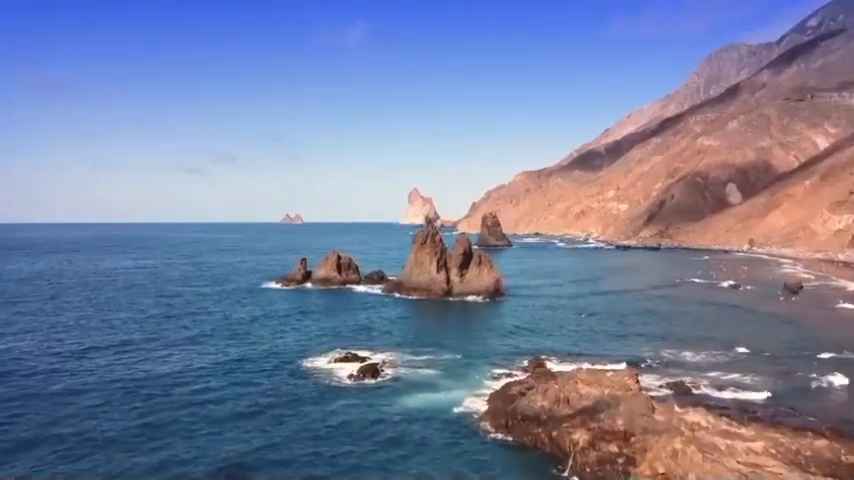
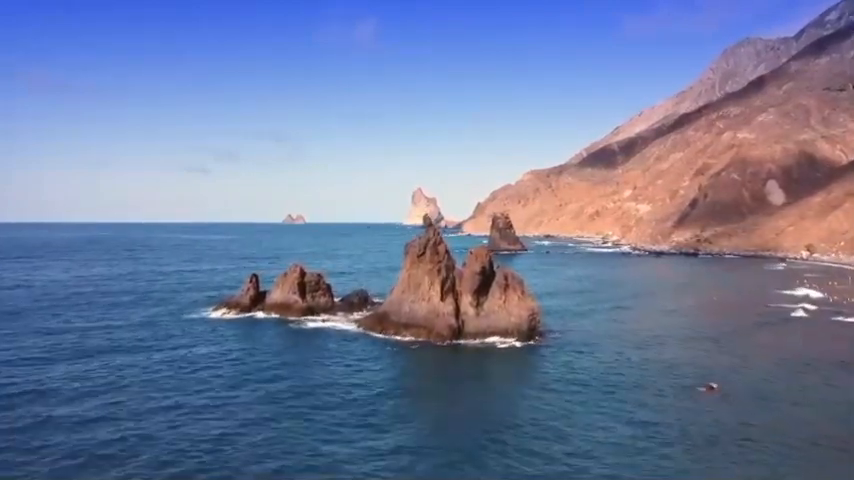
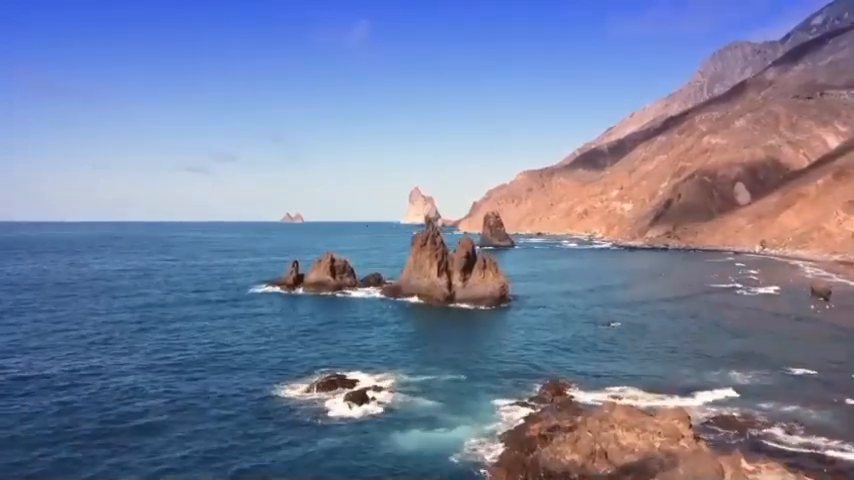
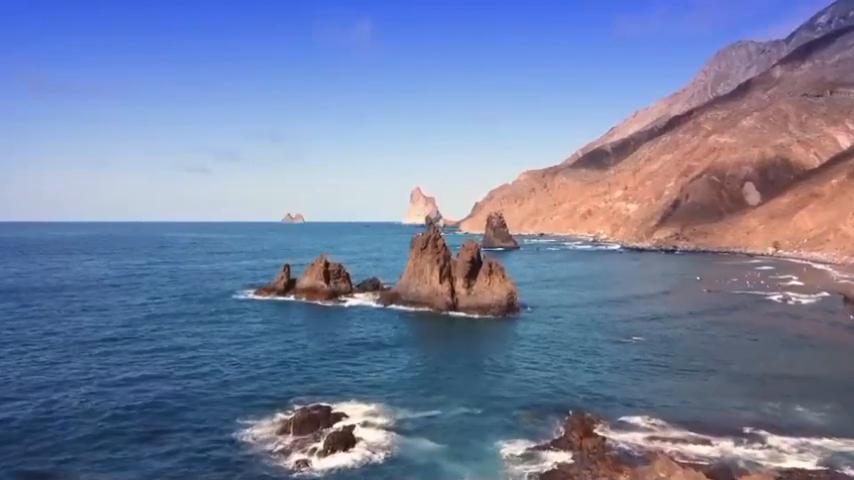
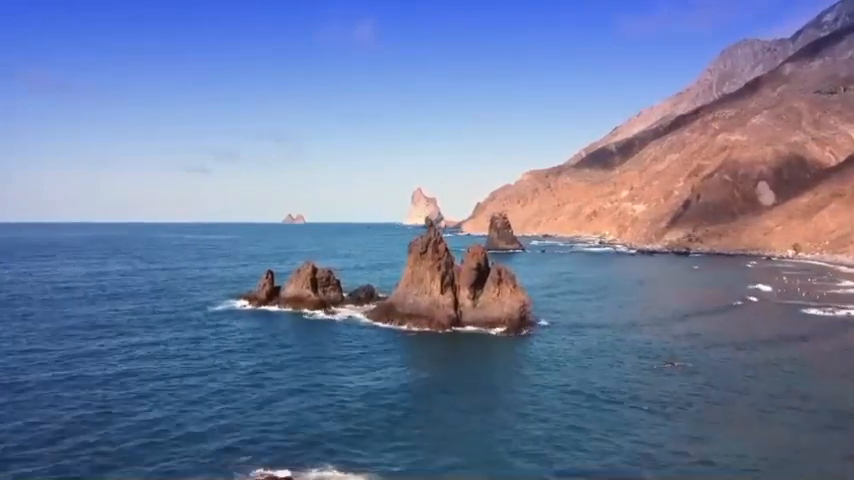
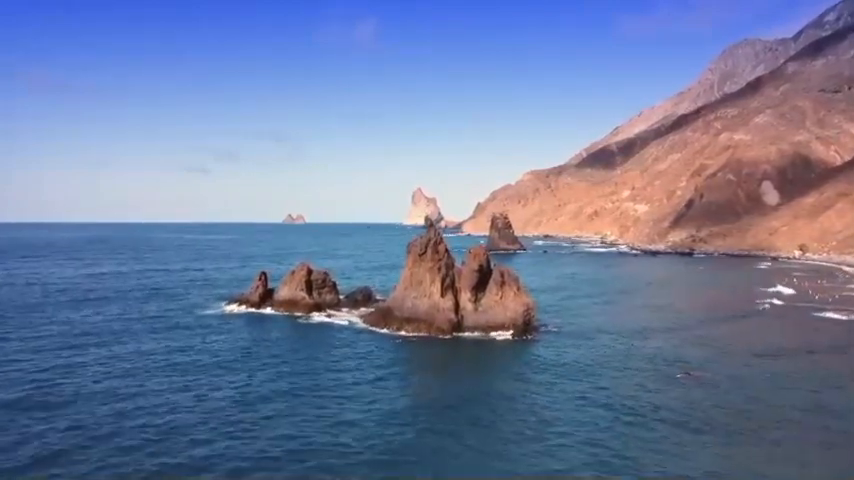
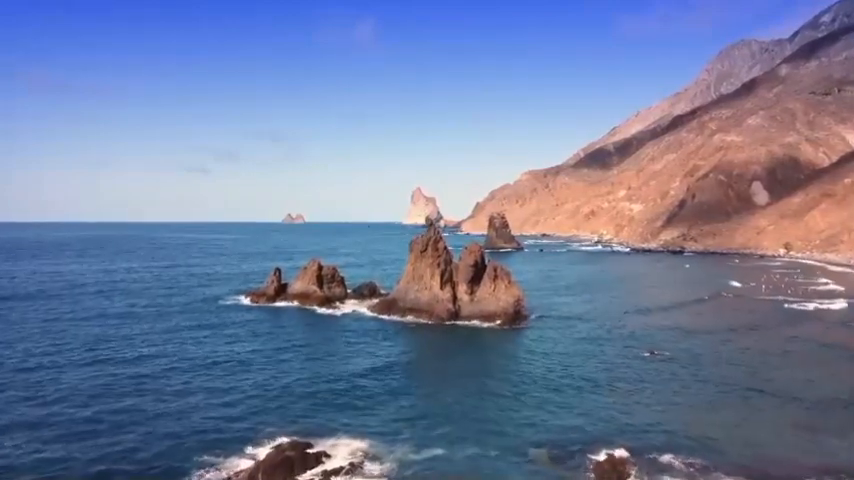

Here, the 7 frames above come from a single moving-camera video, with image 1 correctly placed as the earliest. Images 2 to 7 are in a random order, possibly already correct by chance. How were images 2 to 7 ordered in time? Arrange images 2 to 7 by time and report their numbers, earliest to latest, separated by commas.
3, 4, 7, 5, 6, 2
